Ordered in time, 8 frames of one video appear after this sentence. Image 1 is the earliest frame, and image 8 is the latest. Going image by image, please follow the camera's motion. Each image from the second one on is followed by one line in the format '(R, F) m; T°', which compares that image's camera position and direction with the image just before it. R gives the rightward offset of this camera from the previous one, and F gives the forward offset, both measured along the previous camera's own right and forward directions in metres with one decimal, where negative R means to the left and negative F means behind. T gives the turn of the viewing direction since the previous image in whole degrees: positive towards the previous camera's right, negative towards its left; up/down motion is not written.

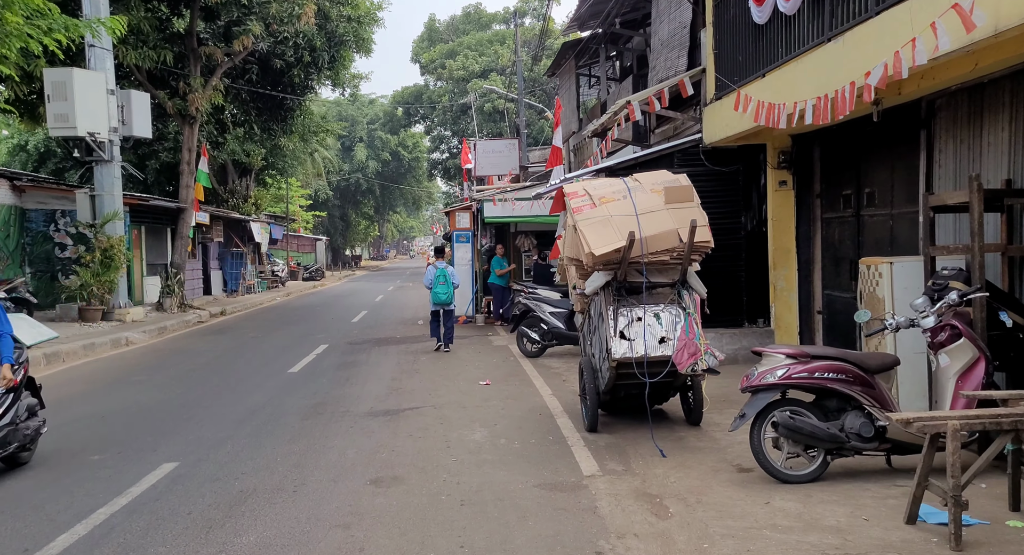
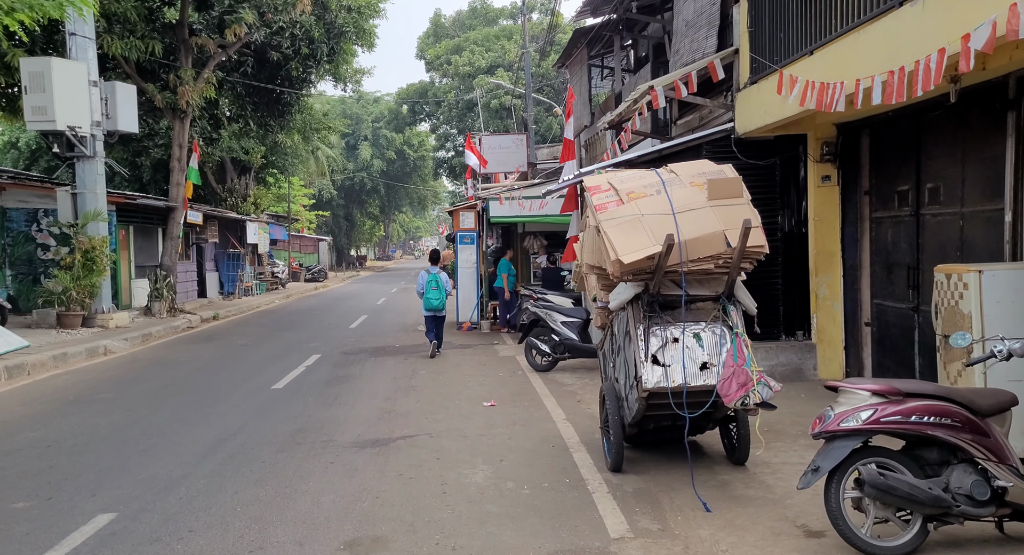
(0.0, +1.0) m; 0°
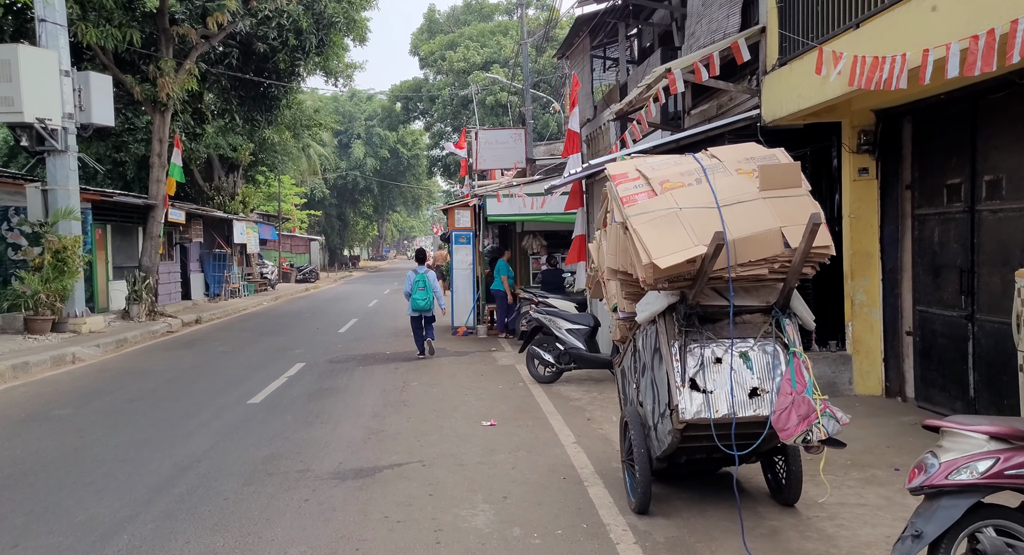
(-0.1, +0.9) m; 0°
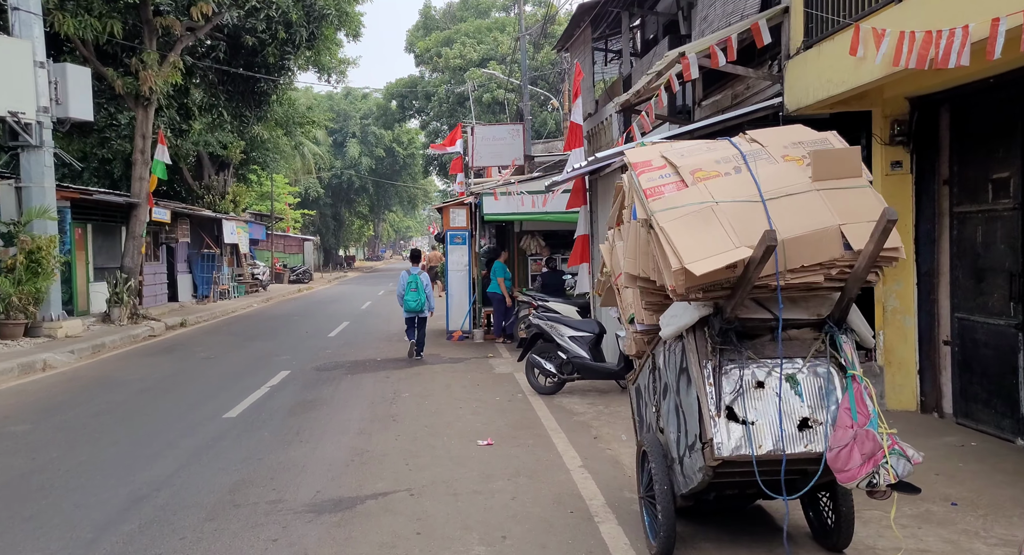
(0.0, +0.7) m; 0°
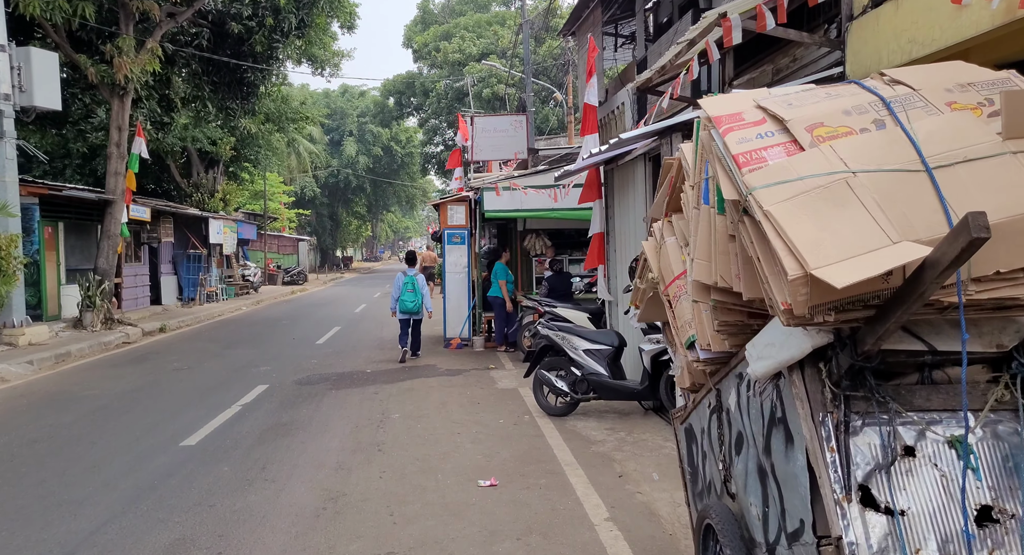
(-0.1, +1.1) m; 0°
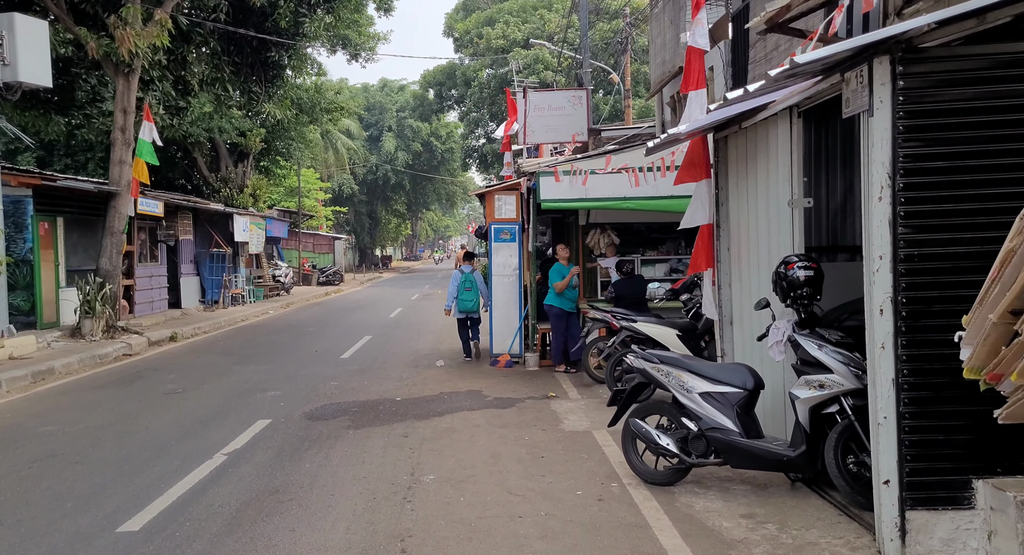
(-0.3, +2.2) m; -3°
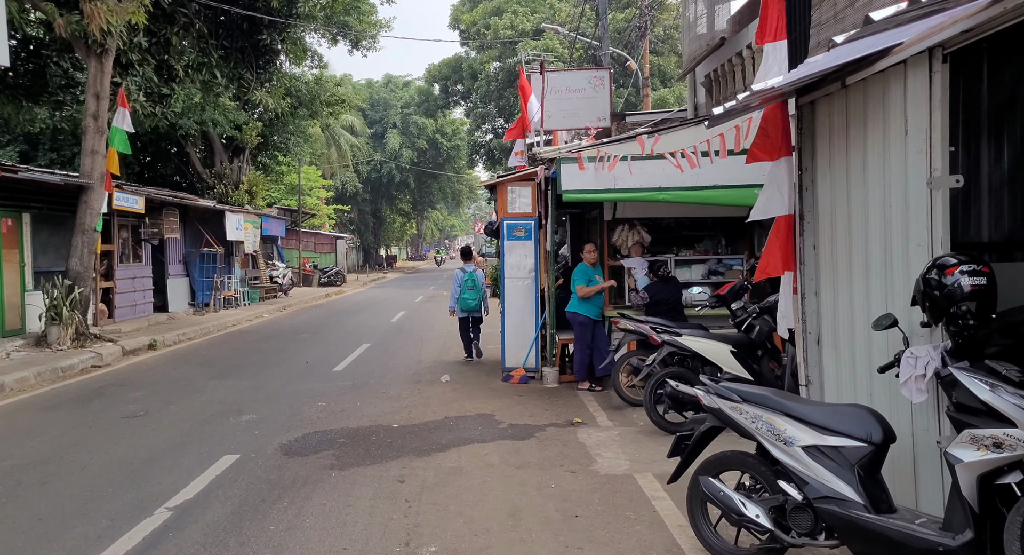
(-0.1, +1.4) m; 0°
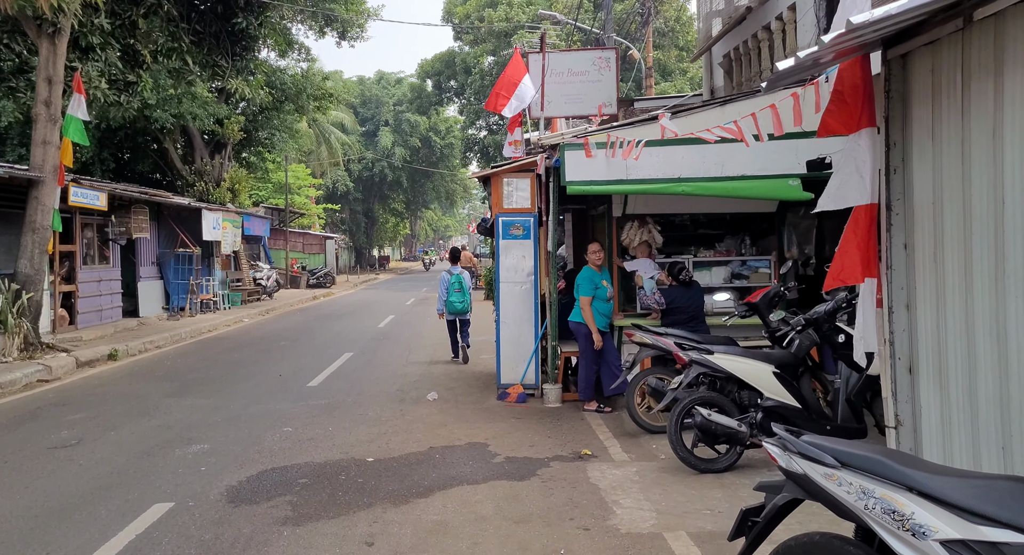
(0.0, +1.2) m; 0°
